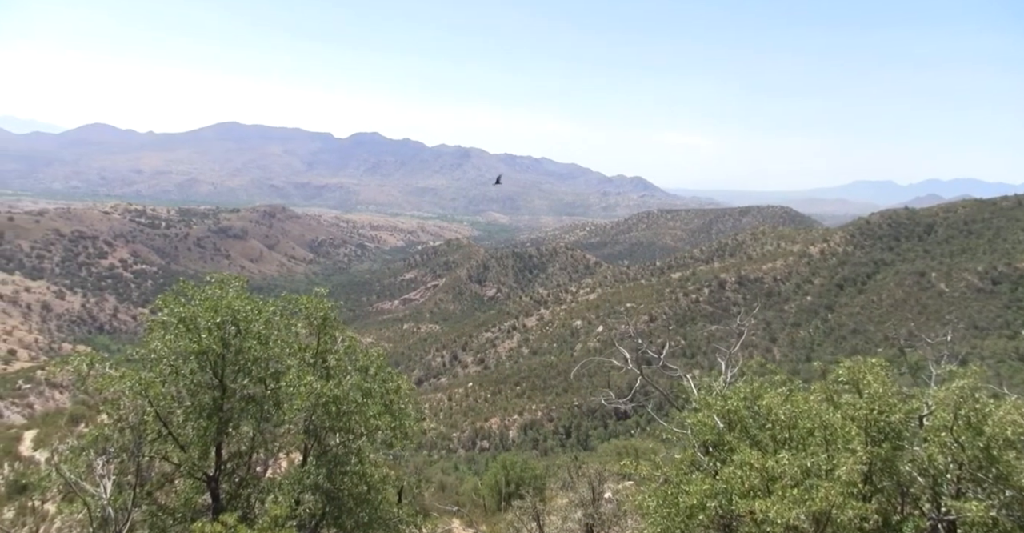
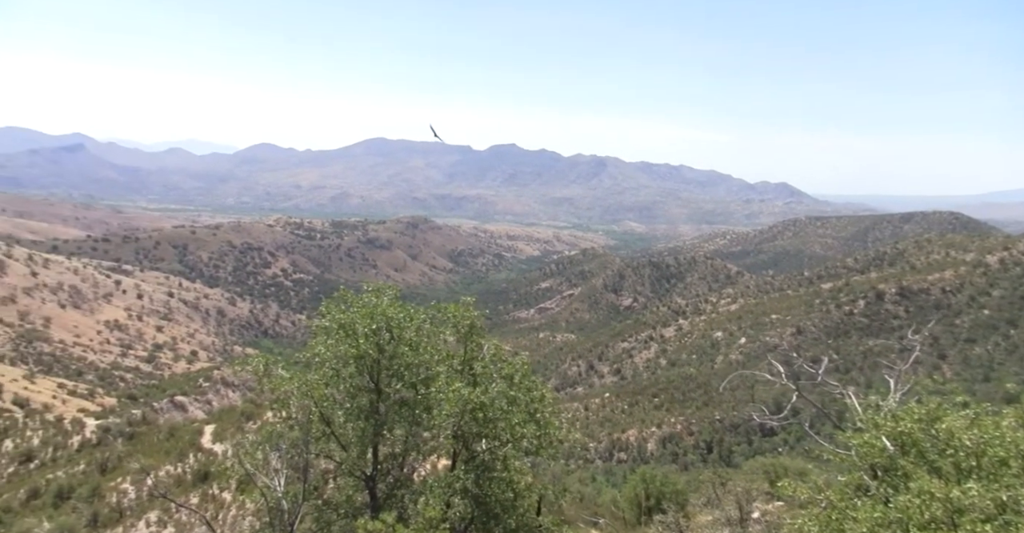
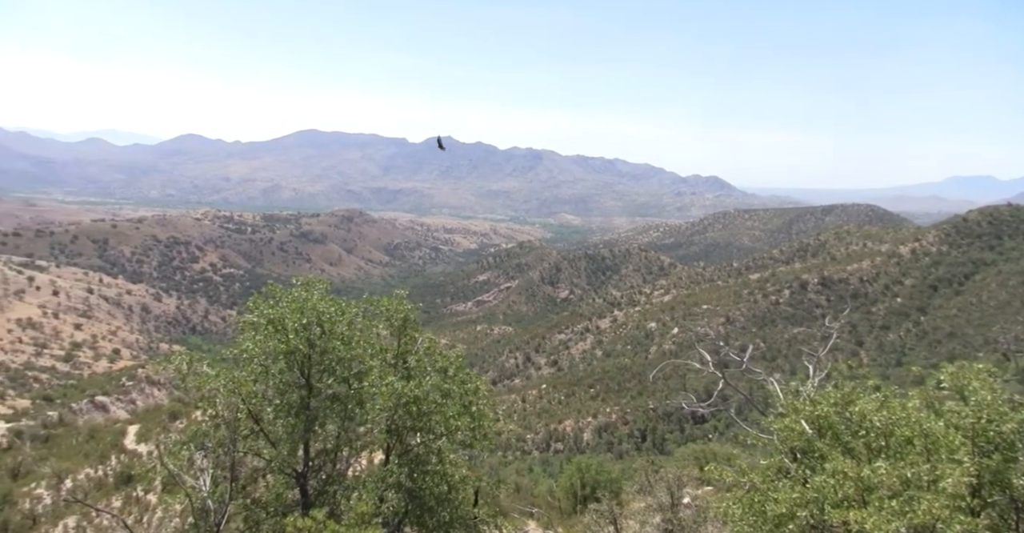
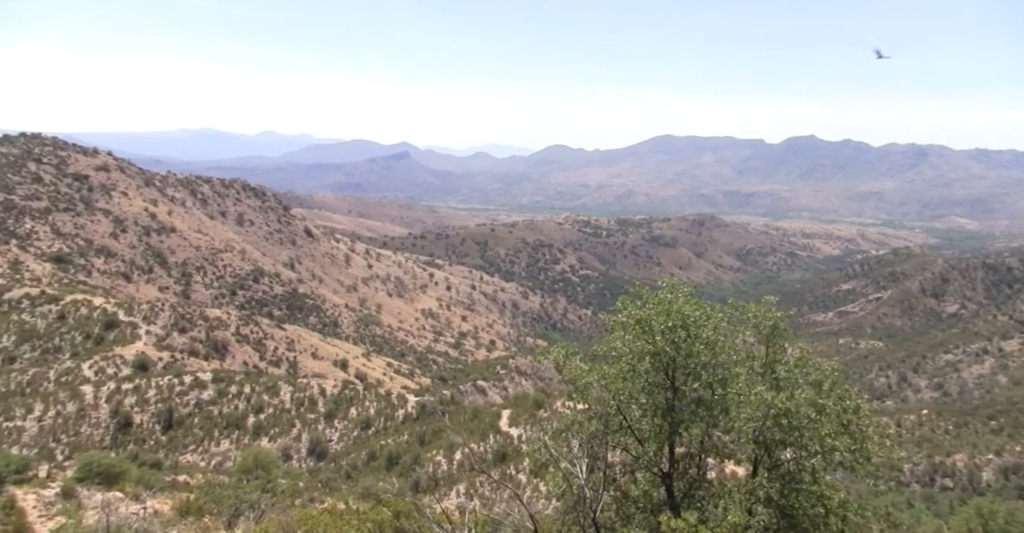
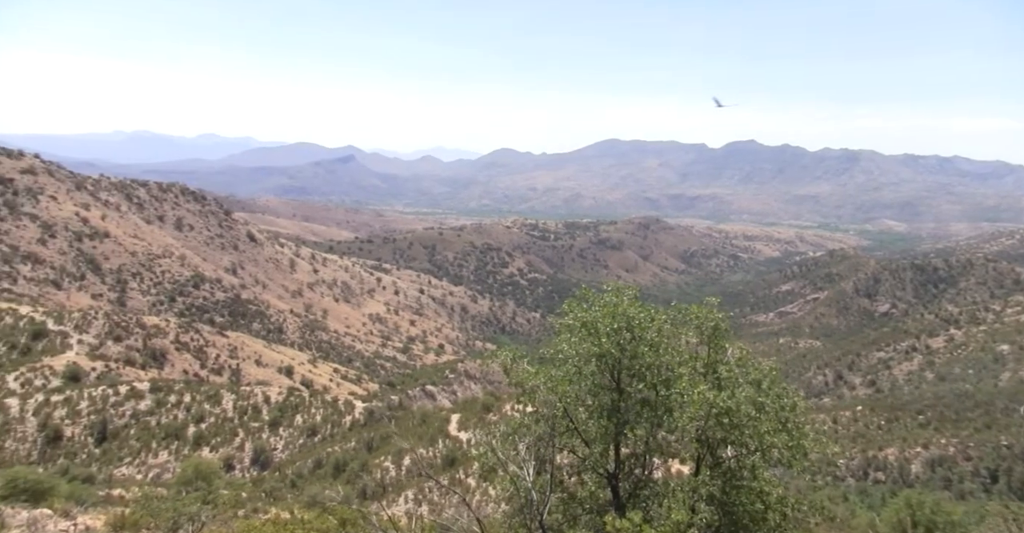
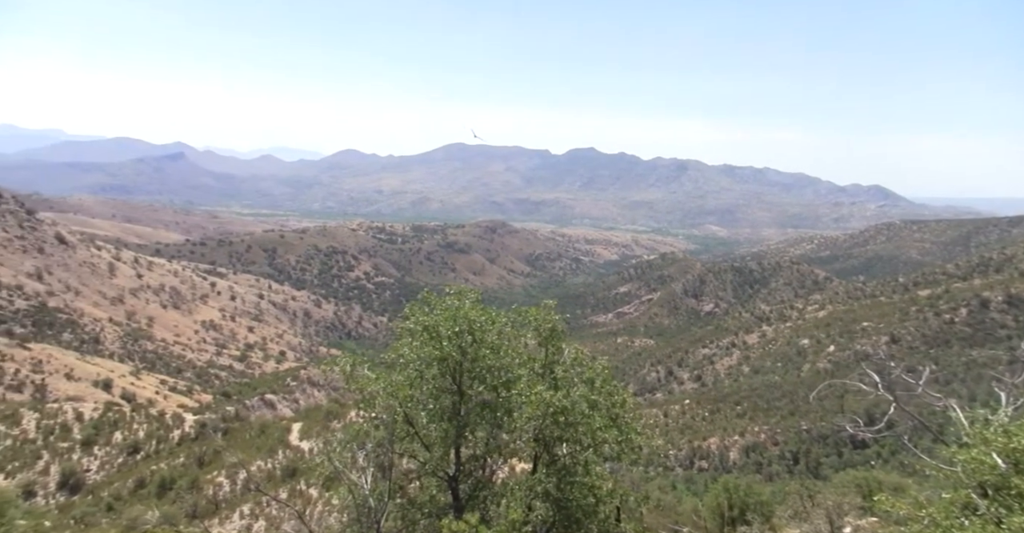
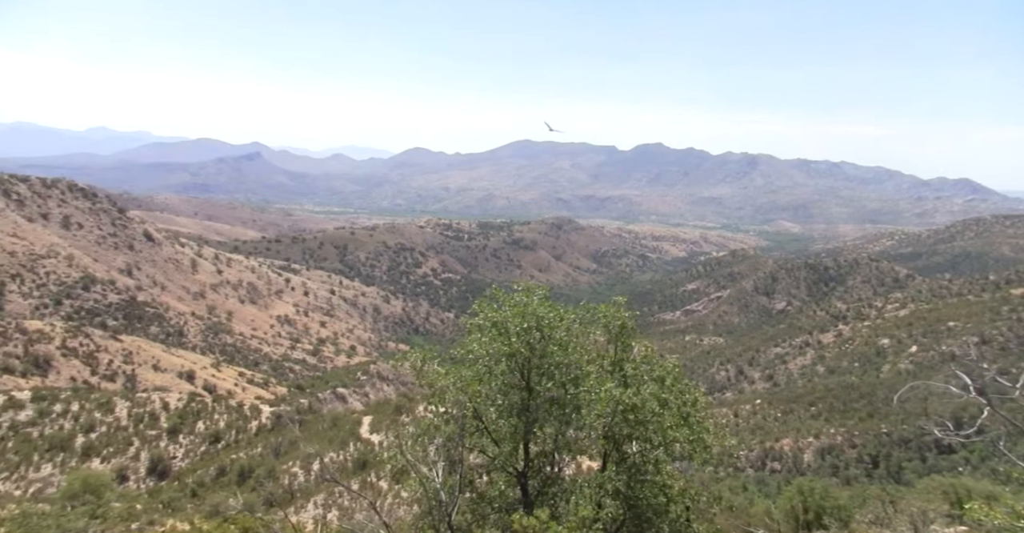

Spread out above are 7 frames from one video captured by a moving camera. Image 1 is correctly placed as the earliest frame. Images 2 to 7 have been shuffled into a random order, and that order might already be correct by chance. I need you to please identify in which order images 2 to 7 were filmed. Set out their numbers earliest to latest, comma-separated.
3, 2, 6, 7, 5, 4
